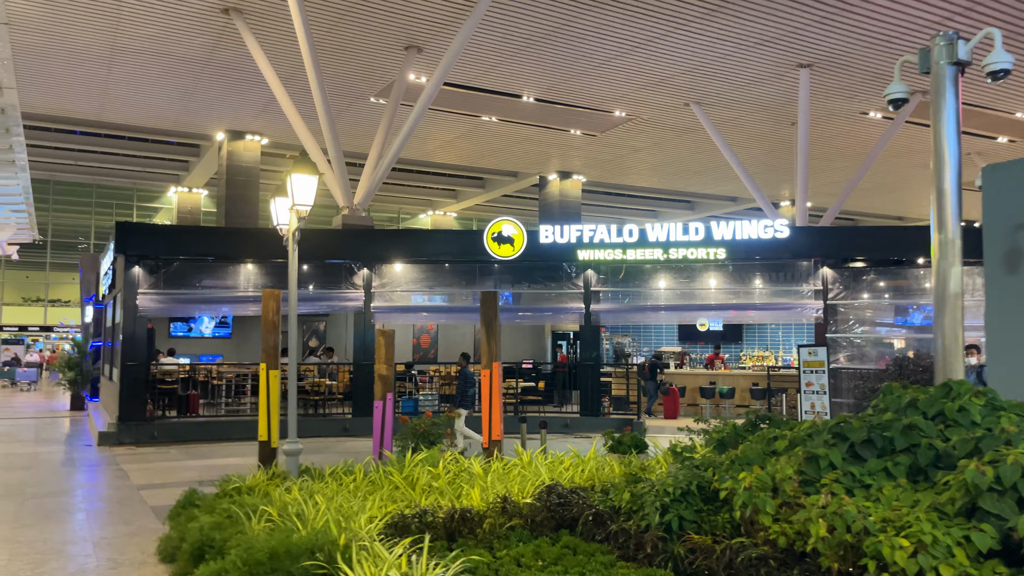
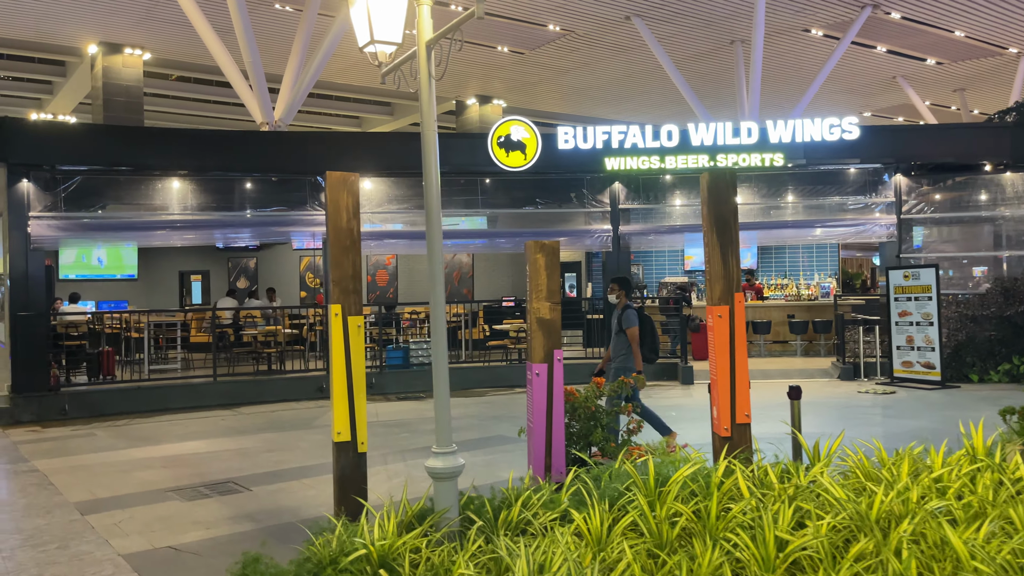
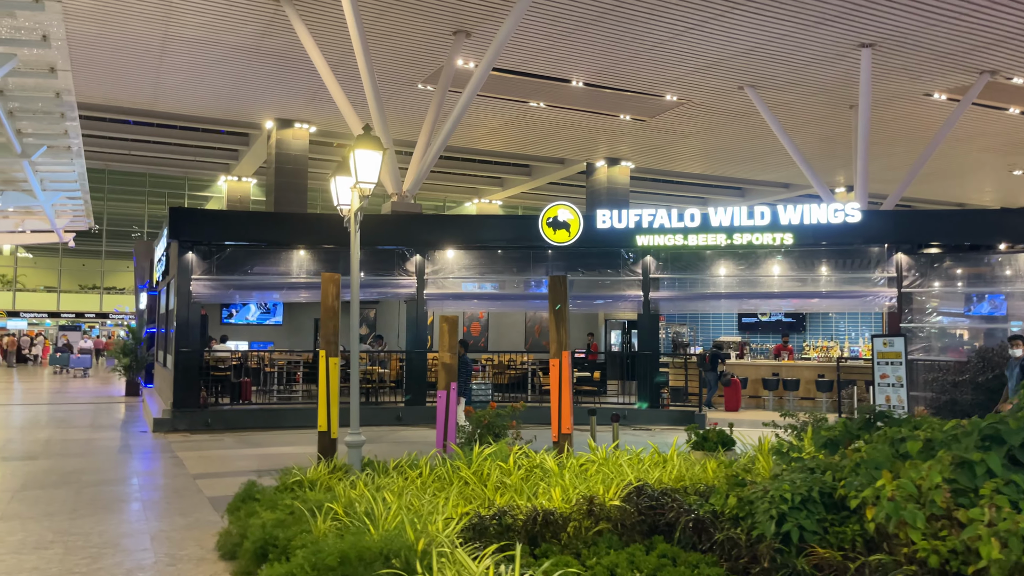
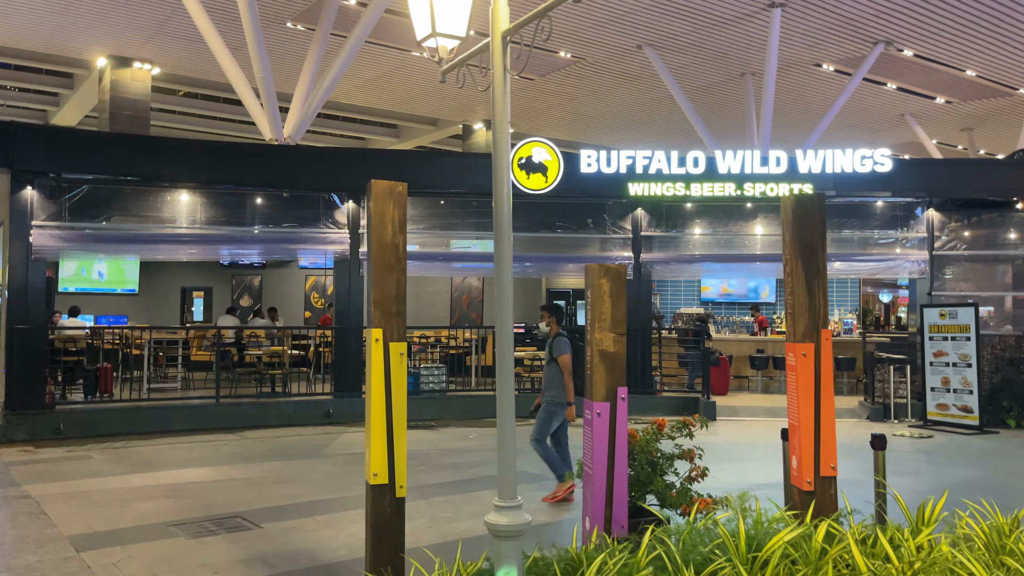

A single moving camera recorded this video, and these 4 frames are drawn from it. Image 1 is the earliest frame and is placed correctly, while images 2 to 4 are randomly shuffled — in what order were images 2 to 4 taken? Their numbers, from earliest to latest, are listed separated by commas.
3, 2, 4
